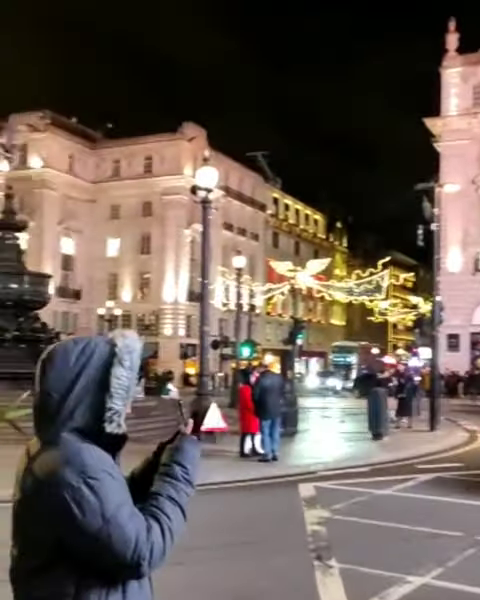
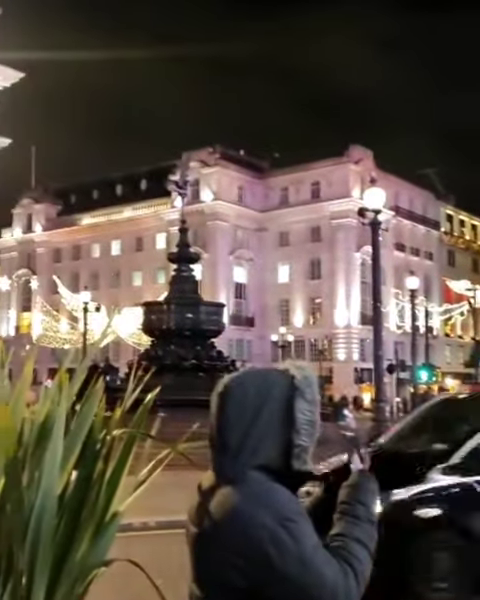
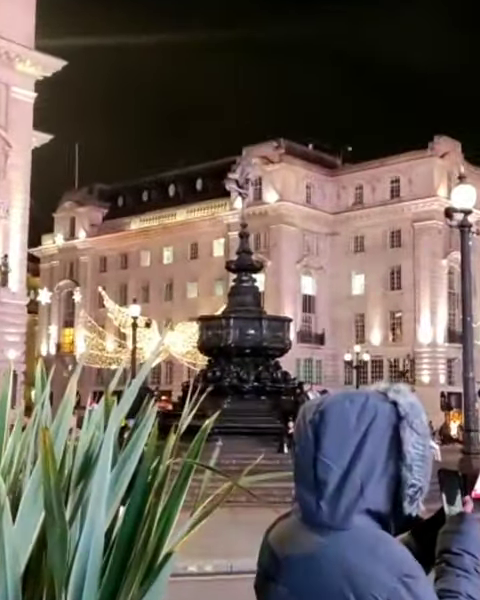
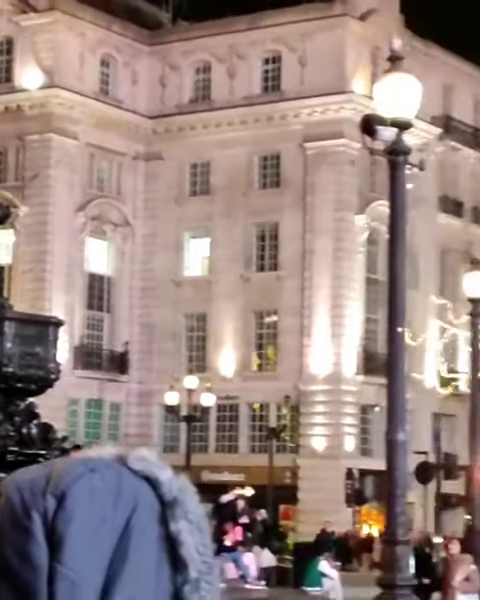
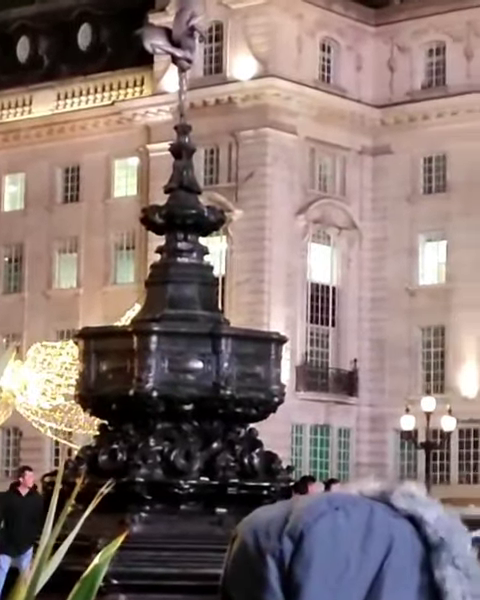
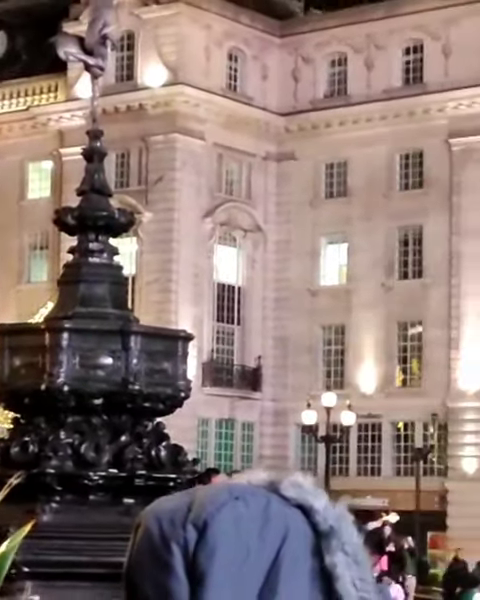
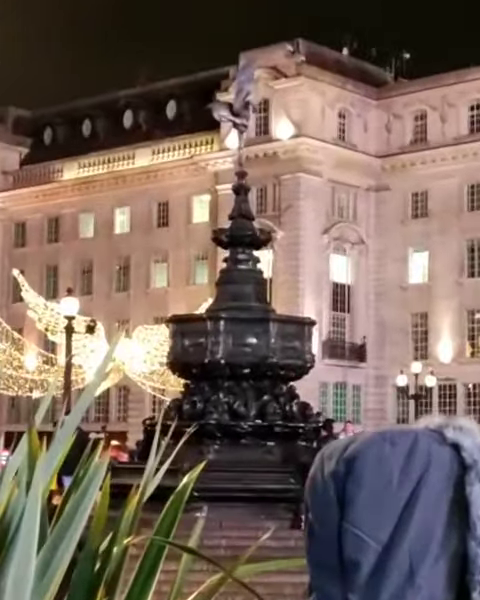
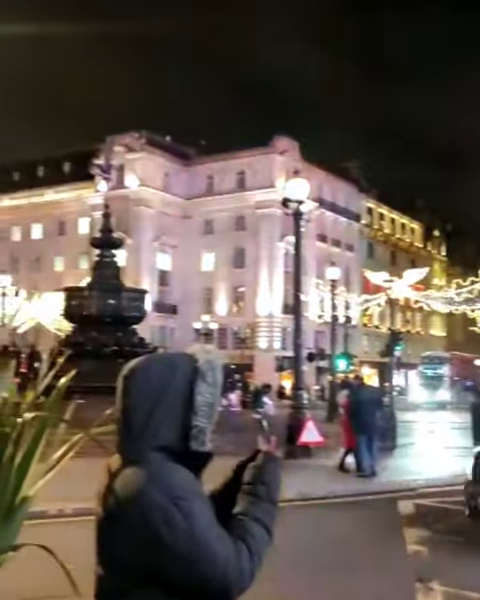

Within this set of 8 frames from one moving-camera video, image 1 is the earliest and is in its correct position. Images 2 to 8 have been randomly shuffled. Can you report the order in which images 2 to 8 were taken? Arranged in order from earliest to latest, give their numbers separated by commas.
8, 2, 3, 7, 5, 6, 4
